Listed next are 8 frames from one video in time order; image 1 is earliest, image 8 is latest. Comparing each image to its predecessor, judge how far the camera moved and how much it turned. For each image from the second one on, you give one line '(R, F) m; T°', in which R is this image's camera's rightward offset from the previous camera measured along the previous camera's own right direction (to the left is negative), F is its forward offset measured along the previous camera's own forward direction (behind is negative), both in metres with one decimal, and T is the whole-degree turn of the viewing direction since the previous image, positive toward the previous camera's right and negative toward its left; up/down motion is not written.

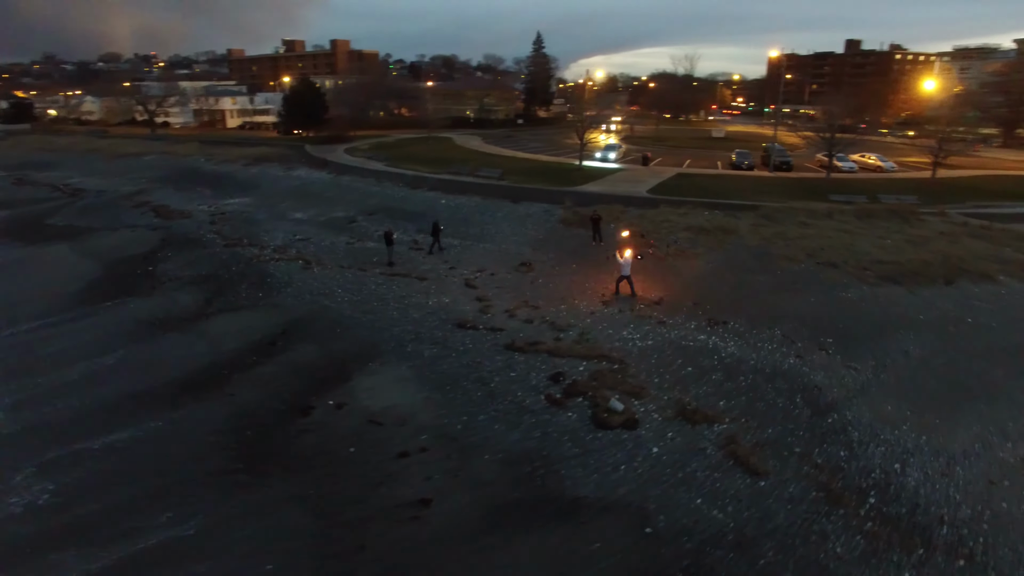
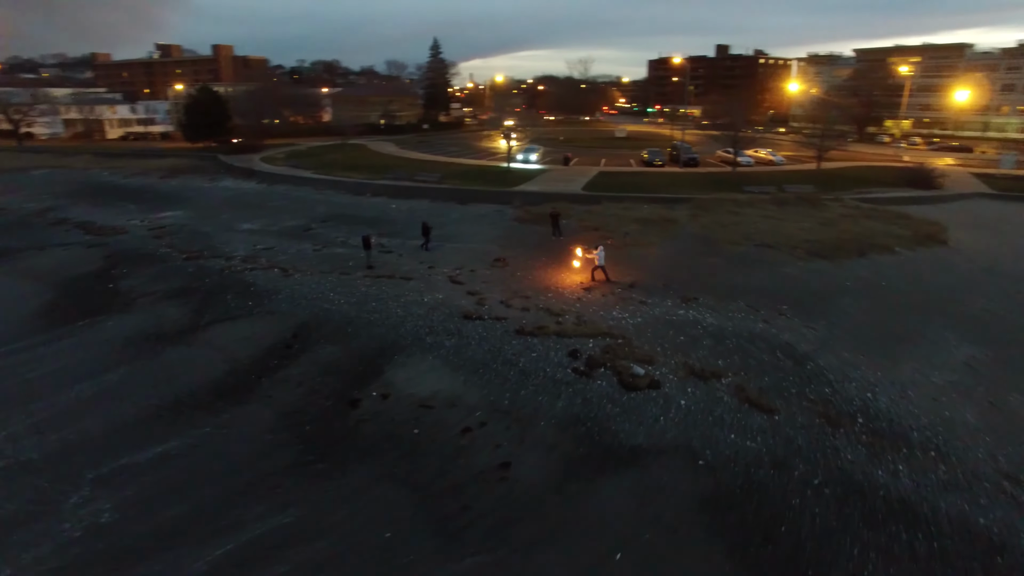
(-1.7, -0.8) m; +10°
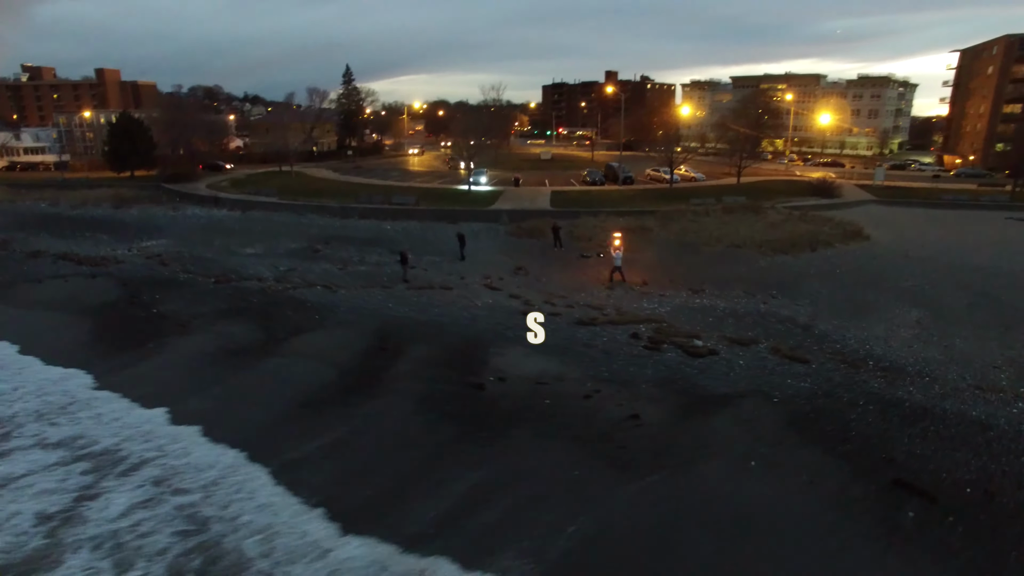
(-3.1, -1.6) m; +10°
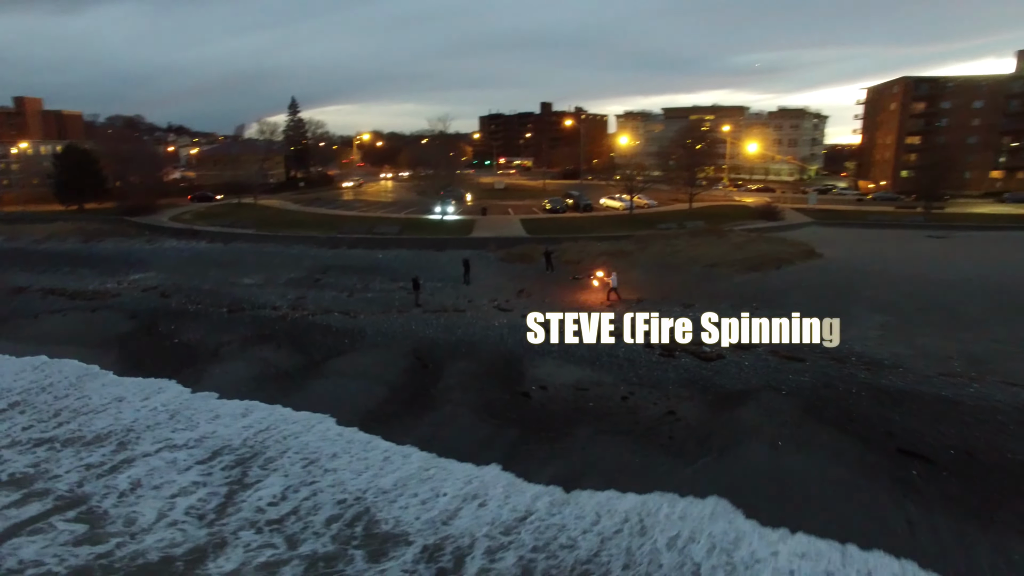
(-1.8, -1.1) m; +6°
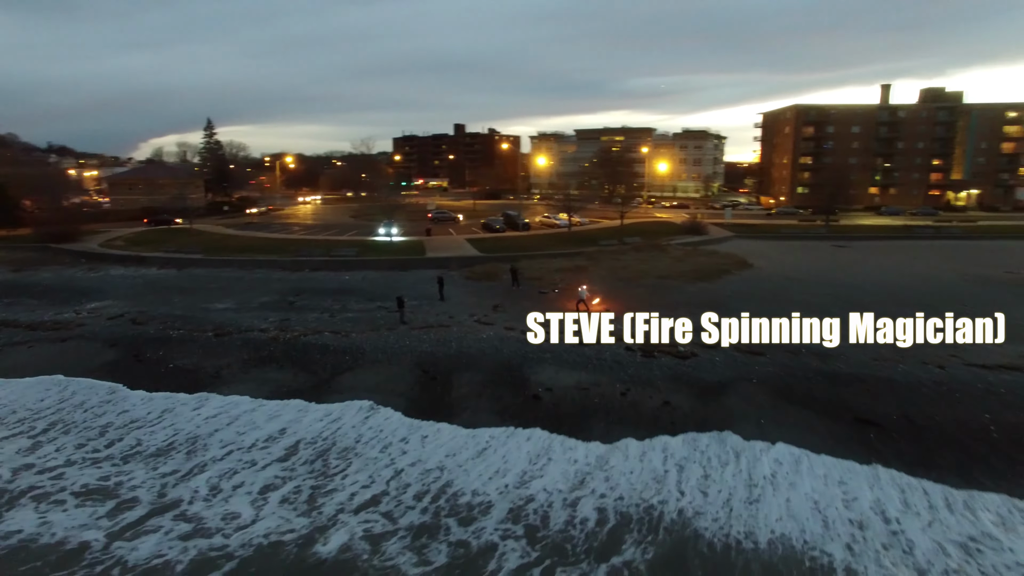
(-1.9, -1.1) m; +8°
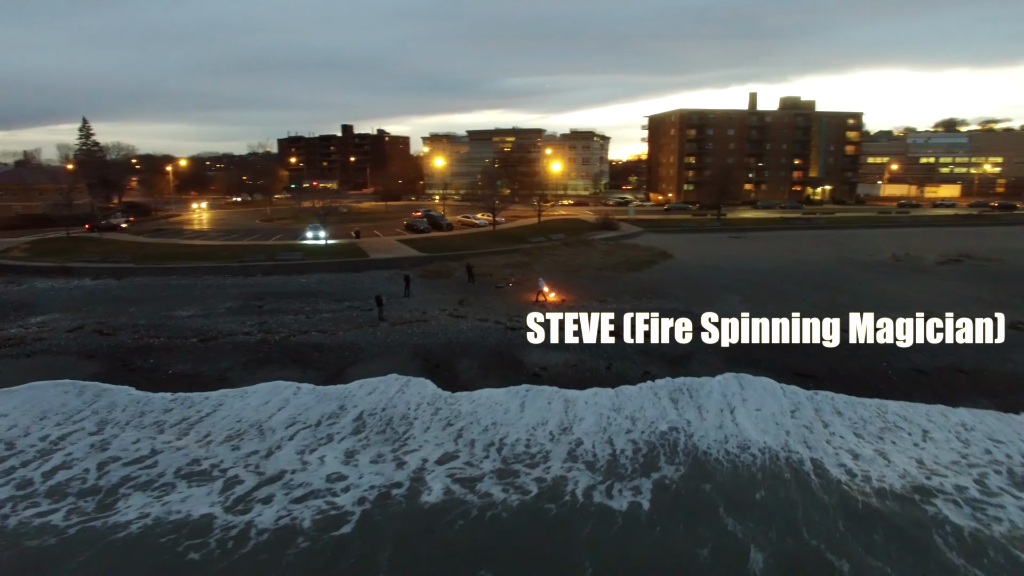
(-2.5, -1.6) m; +11°
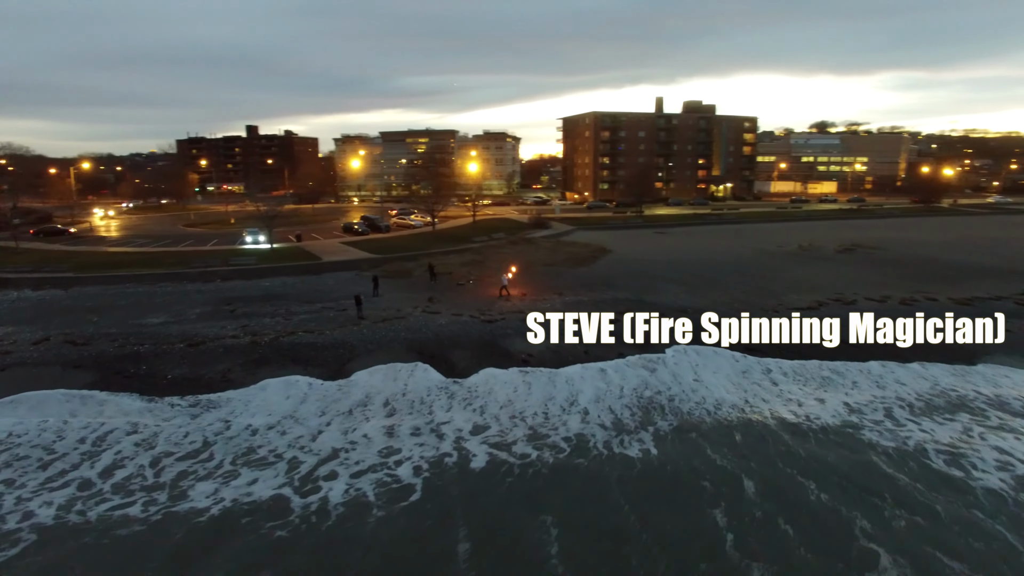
(-2.0, -1.4) m; +9°
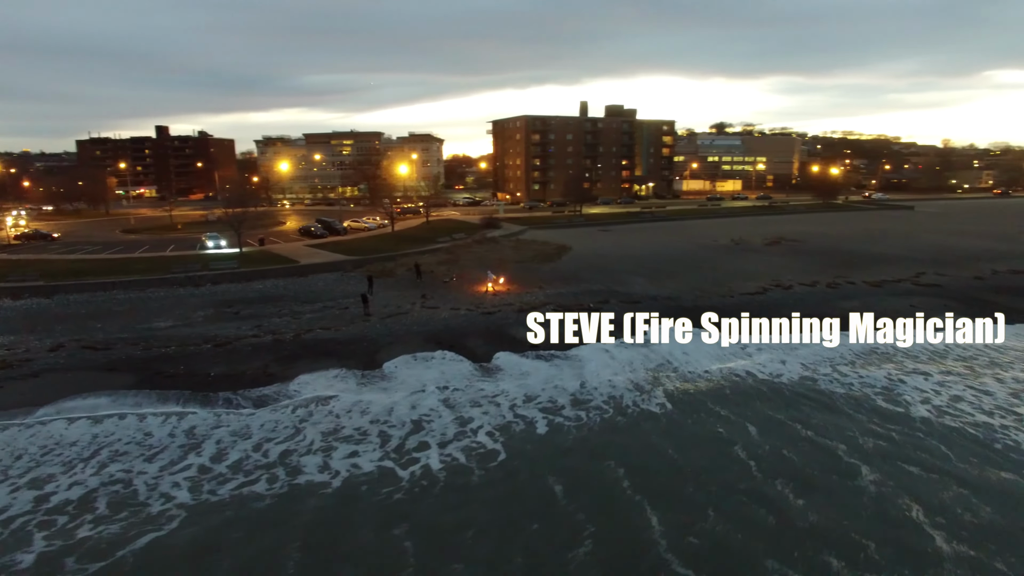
(-2.8, -1.9) m; +8°
